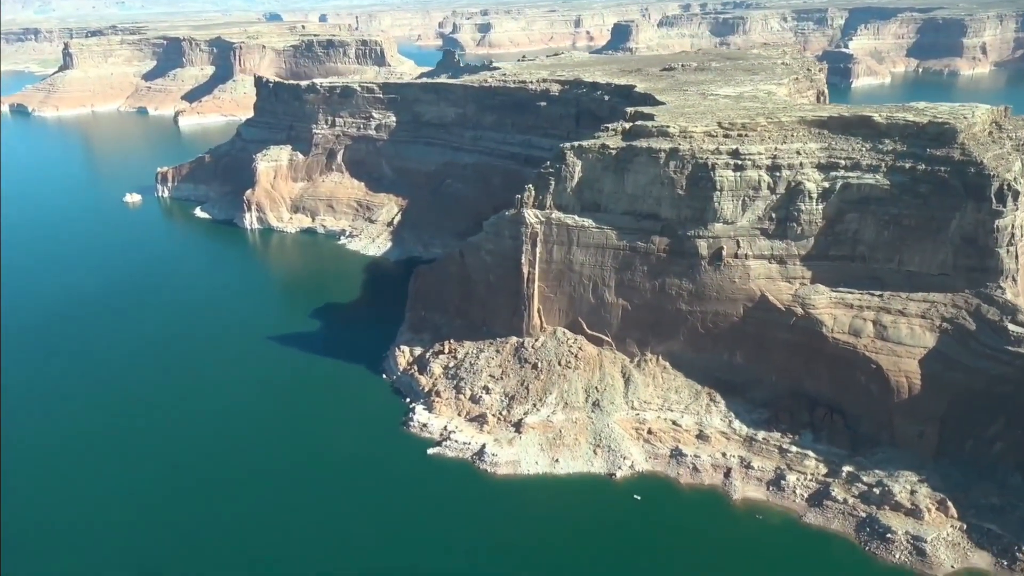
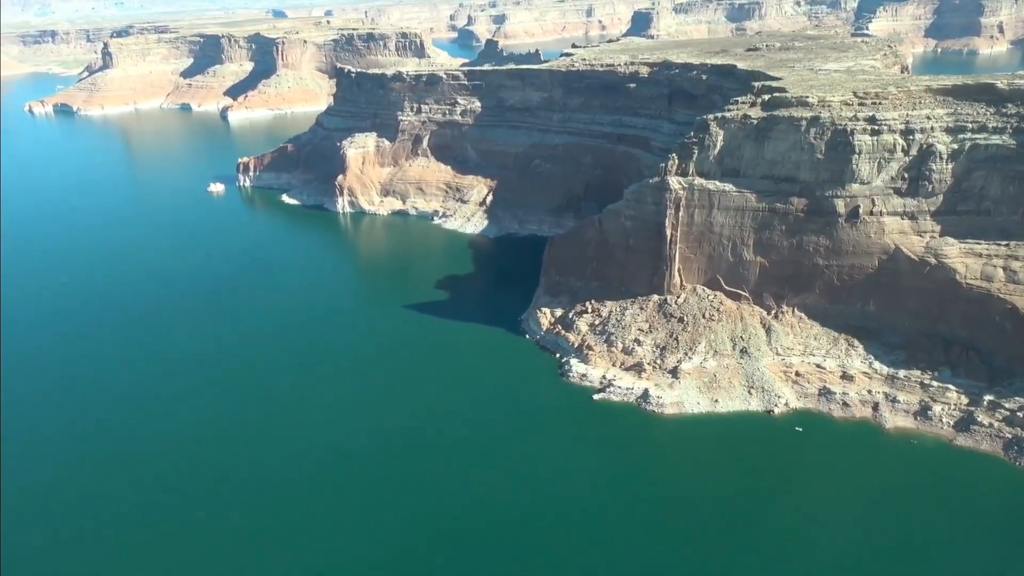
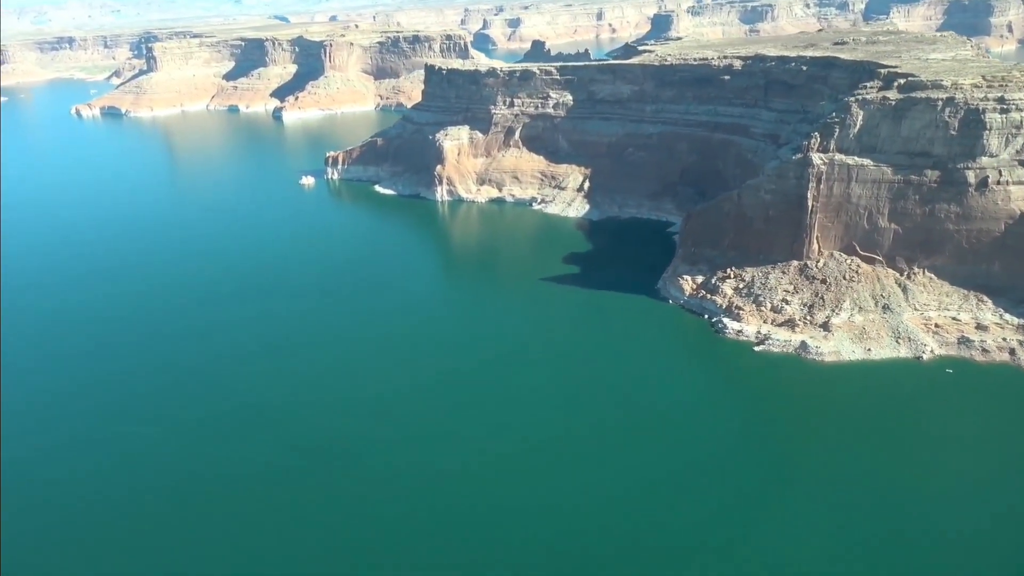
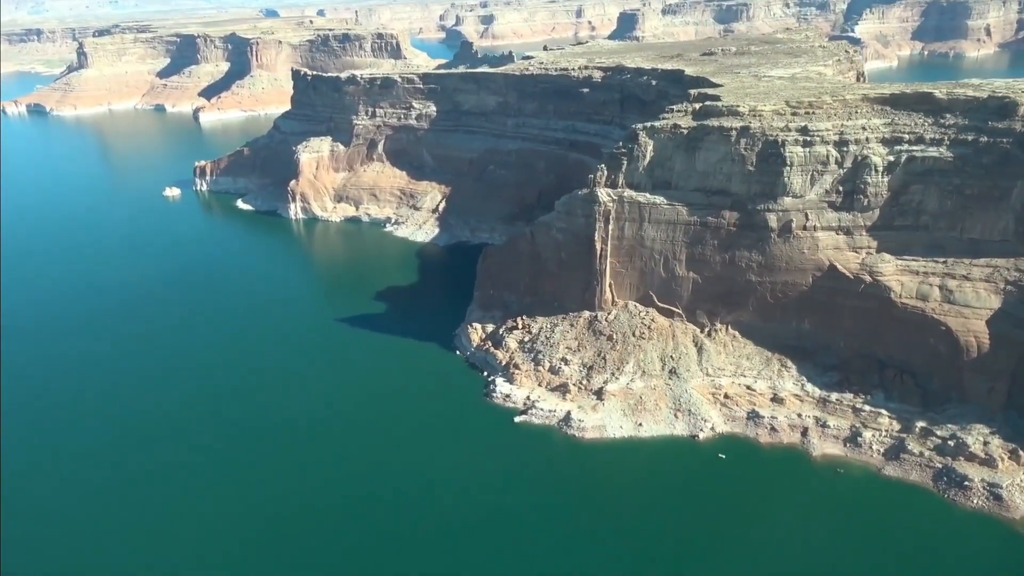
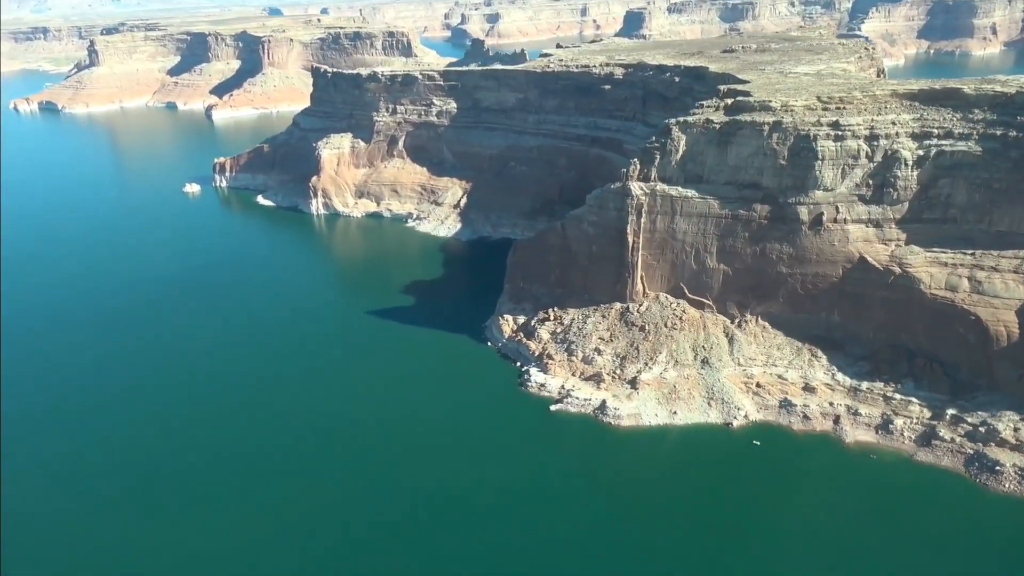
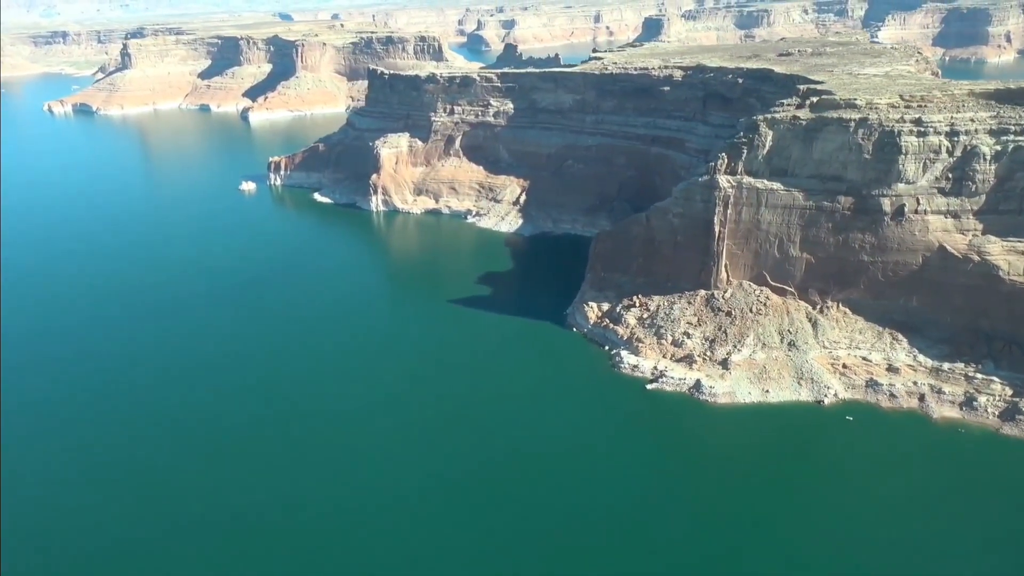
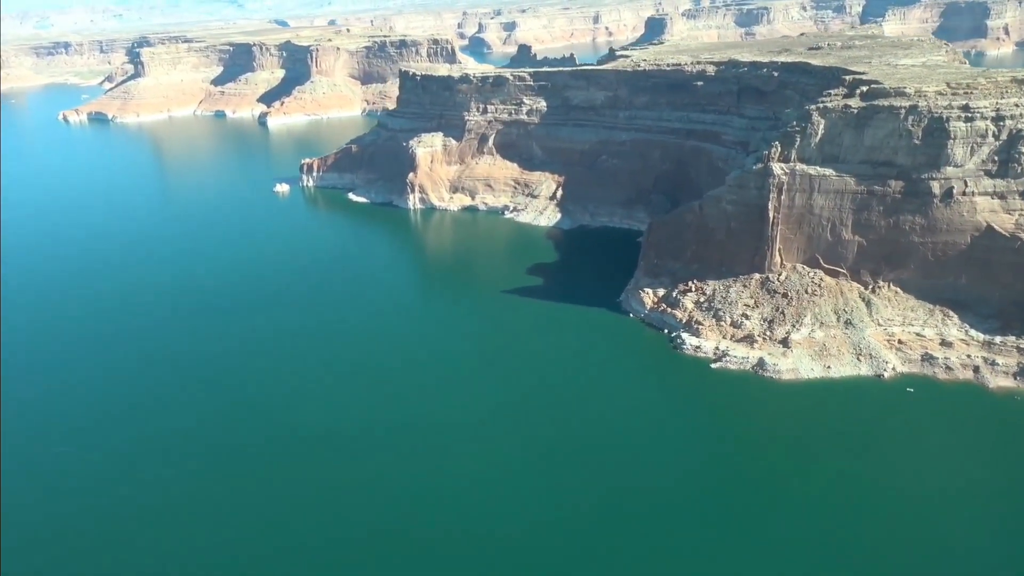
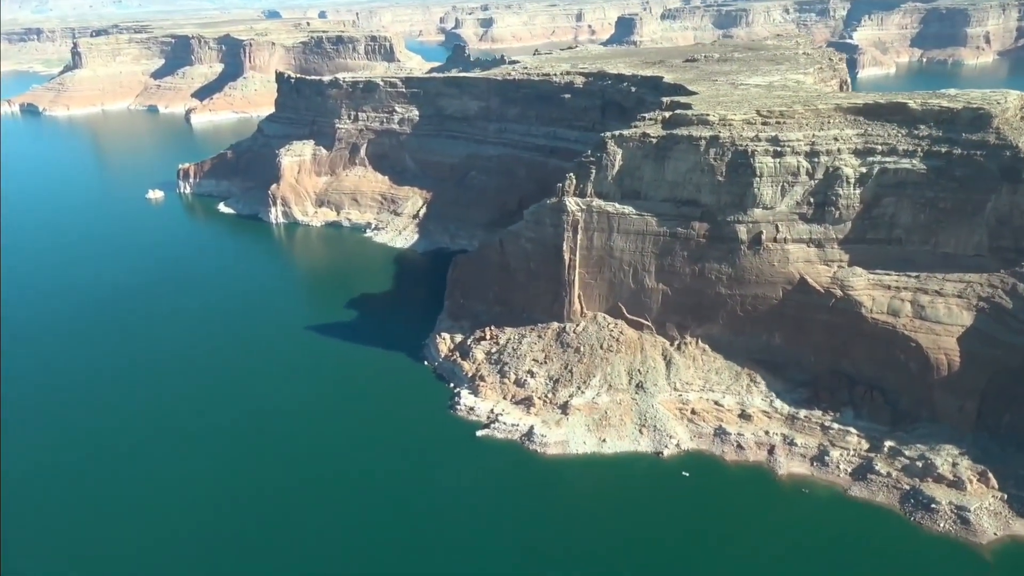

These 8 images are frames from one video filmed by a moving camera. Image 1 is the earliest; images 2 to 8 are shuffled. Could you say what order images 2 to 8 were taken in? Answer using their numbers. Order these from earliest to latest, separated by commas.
8, 4, 5, 2, 6, 7, 3
